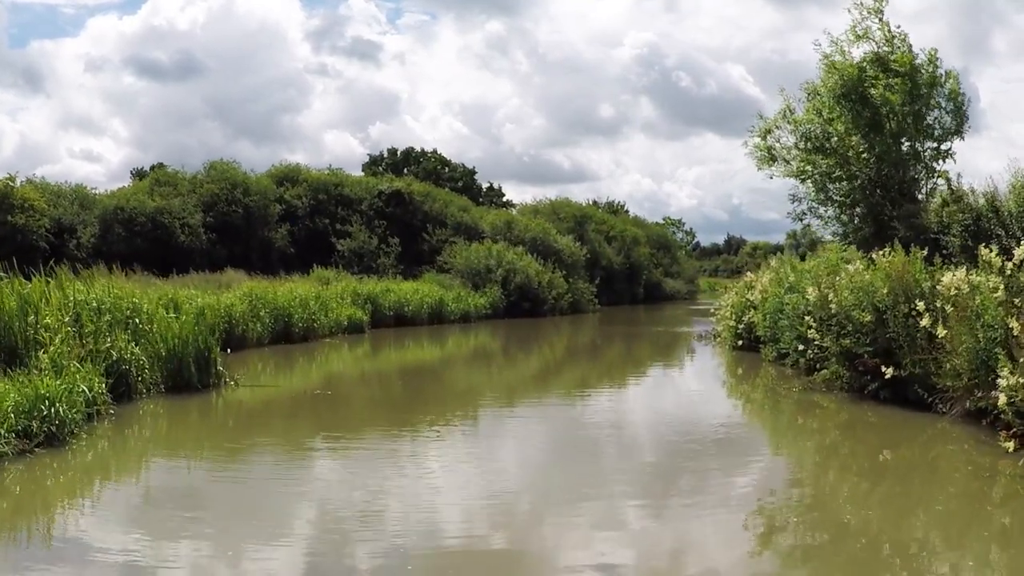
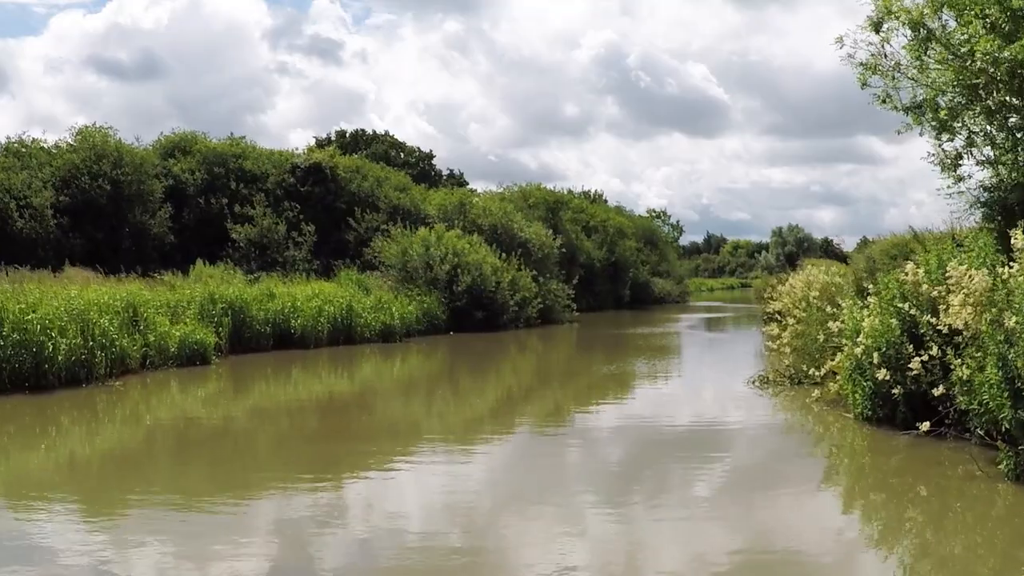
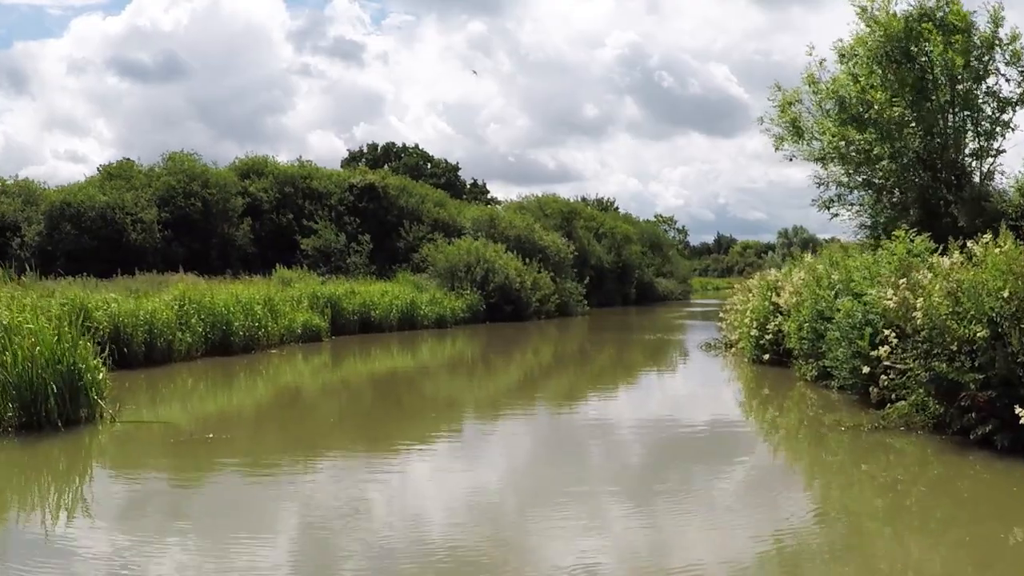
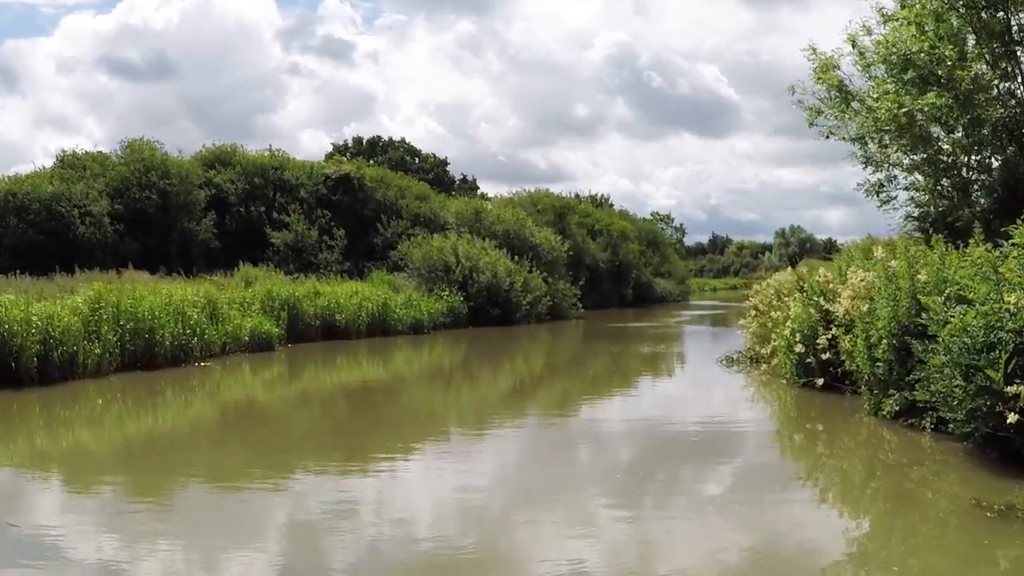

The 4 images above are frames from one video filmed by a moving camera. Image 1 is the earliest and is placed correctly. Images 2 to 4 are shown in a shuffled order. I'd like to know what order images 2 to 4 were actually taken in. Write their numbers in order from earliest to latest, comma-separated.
3, 4, 2
